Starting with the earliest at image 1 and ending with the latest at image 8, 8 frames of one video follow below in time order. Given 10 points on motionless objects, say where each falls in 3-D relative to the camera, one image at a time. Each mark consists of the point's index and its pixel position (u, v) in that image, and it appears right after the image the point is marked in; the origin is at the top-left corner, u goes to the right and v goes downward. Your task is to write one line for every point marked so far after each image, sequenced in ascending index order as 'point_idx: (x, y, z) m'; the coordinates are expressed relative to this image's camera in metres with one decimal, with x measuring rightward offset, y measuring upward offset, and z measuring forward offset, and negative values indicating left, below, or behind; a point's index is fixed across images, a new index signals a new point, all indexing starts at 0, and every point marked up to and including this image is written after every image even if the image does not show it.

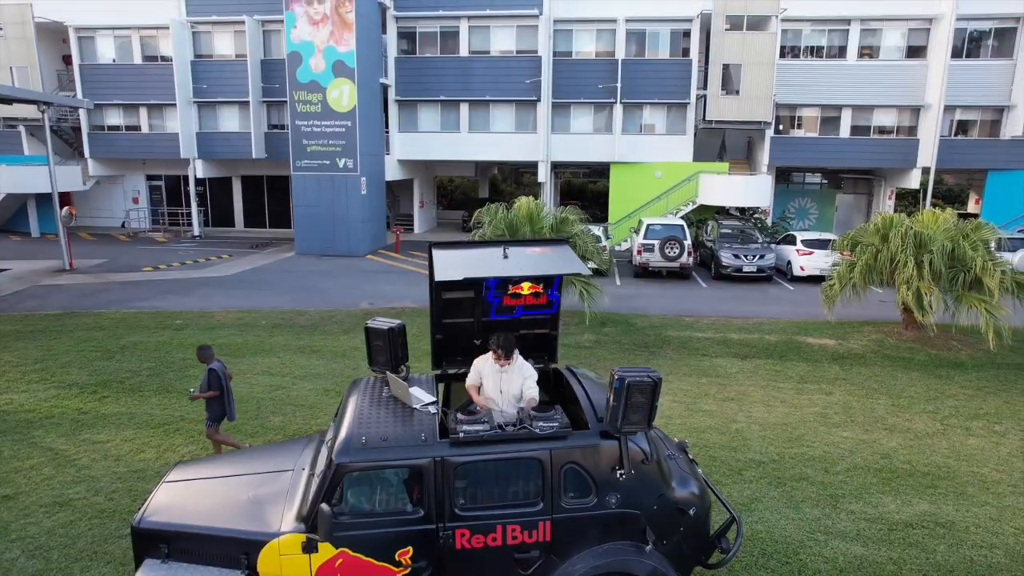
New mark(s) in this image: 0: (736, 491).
0: (+2.2, -2.0, +6.5) m
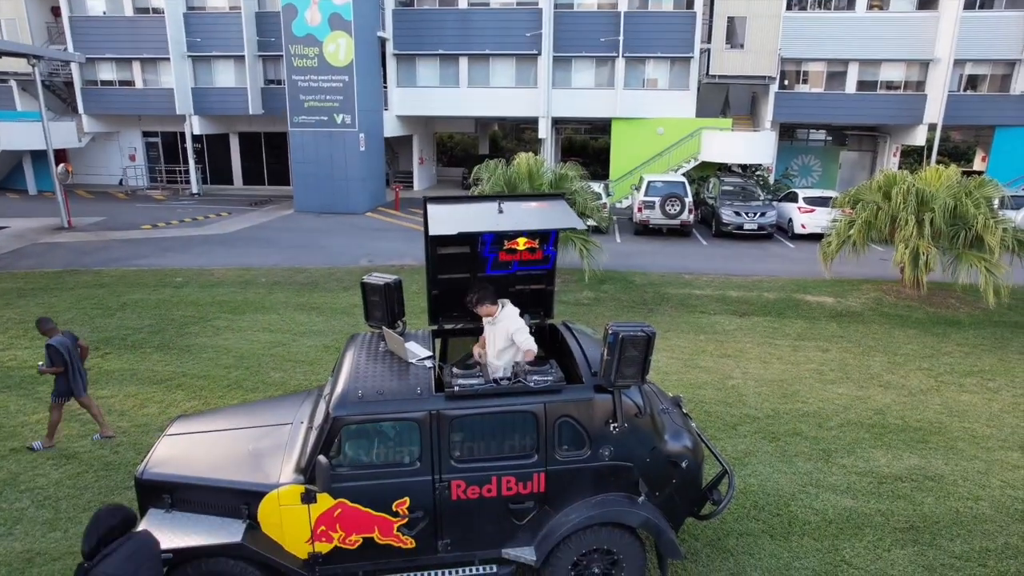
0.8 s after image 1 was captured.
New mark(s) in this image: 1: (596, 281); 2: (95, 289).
0: (+2.2, -1.6, +6.6) m
1: (+1.6, +0.1, +12.7) m
2: (-7.6, 0.0, +11.8) m
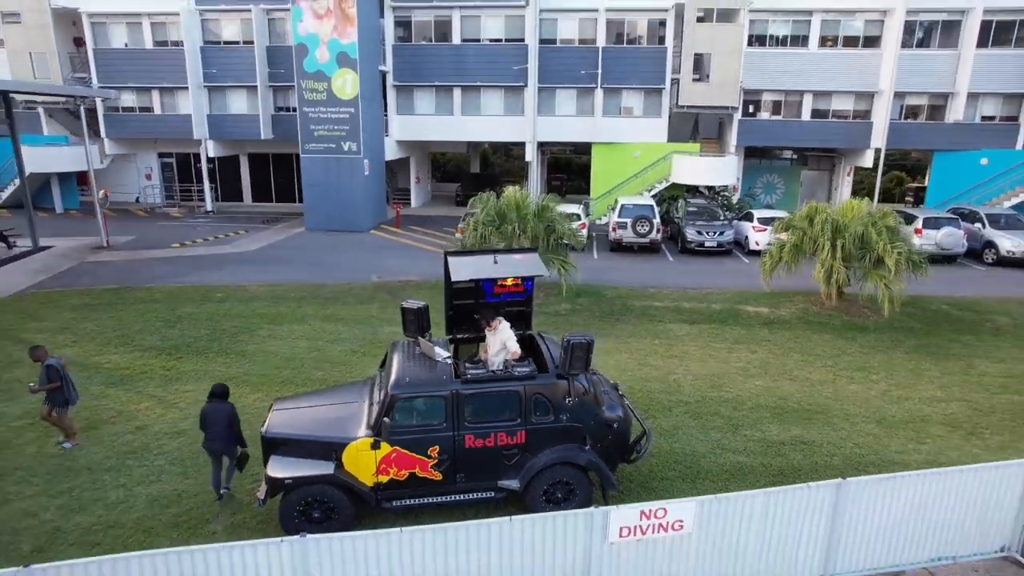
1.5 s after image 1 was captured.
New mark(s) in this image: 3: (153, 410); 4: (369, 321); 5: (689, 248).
0: (+2.1, -1.8, +8.9) m
1: (+1.4, -0.1, +15.1) m
2: (-7.8, -0.3, +14.0) m
3: (-5.0, -1.7, +9.1) m
4: (-2.9, -0.7, +13.2) m
5: (+5.4, +1.2, +19.6) m
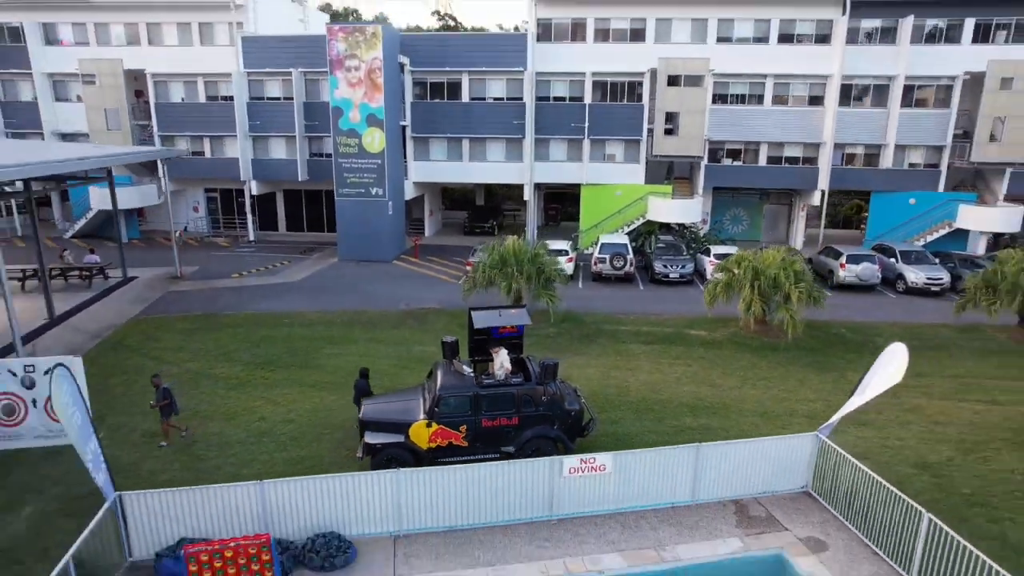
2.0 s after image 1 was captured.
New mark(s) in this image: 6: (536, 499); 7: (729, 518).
0: (+2.0, -2.6, +13.2) m
1: (+1.4, -0.9, +19.4) m
2: (-7.8, -1.1, +18.4) m
3: (-5.1, -2.5, +13.4) m
4: (-2.9, -1.5, +17.5) m
5: (+5.4, +0.4, +23.9) m
6: (+0.4, -3.2, +9.8) m
7: (+3.4, -3.6, +10.0) m
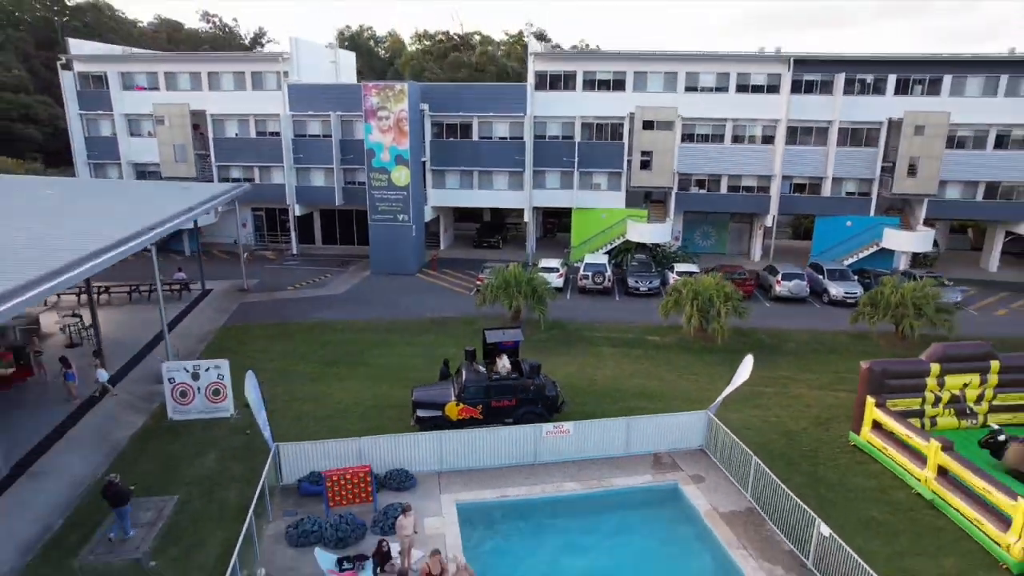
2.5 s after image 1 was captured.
0: (+2.0, -3.2, +19.1) m
1: (+1.4, -1.5, +25.2) m
2: (-7.8, -1.7, +24.3) m
3: (-5.1, -3.1, +19.3) m
4: (-2.9, -2.1, +23.4) m
5: (+5.5, -0.1, +29.7) m
6: (+0.3, -3.9, +15.7) m
7: (+3.3, -4.3, +15.9) m
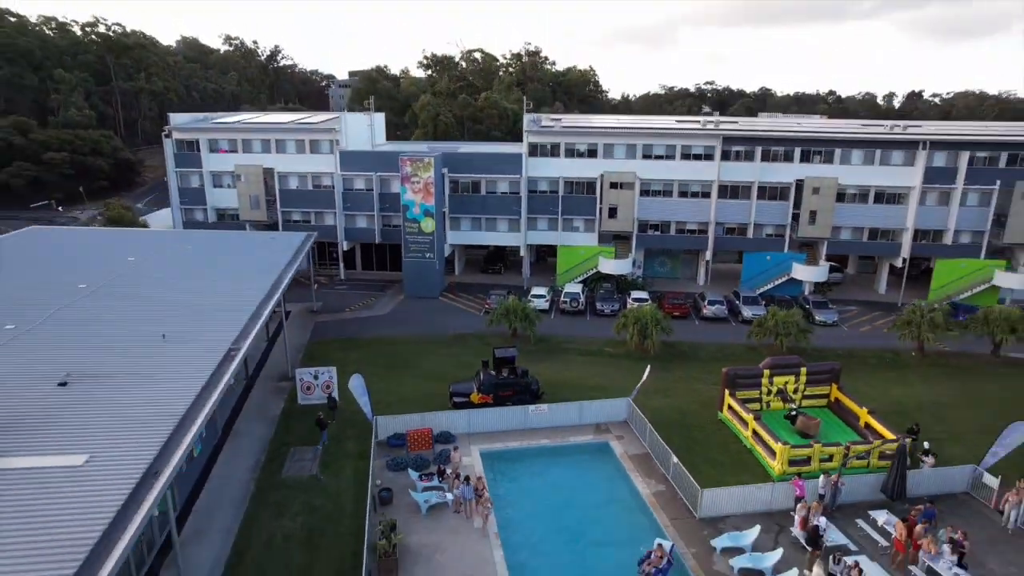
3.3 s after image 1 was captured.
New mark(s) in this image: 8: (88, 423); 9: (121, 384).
0: (+2.0, -4.7, +29.7) m
1: (+1.4, -2.9, +35.8) m
2: (-7.8, -3.1, +34.9) m
3: (-5.1, -4.6, +30.0) m
4: (-2.9, -3.5, +34.0) m
5: (+5.4, -1.5, +40.3) m
6: (+0.3, -5.4, +26.3) m
7: (+3.3, -5.8, +26.5) m
8: (-10.5, -3.4, +15.8) m
9: (-11.0, -2.7, +18.2) m
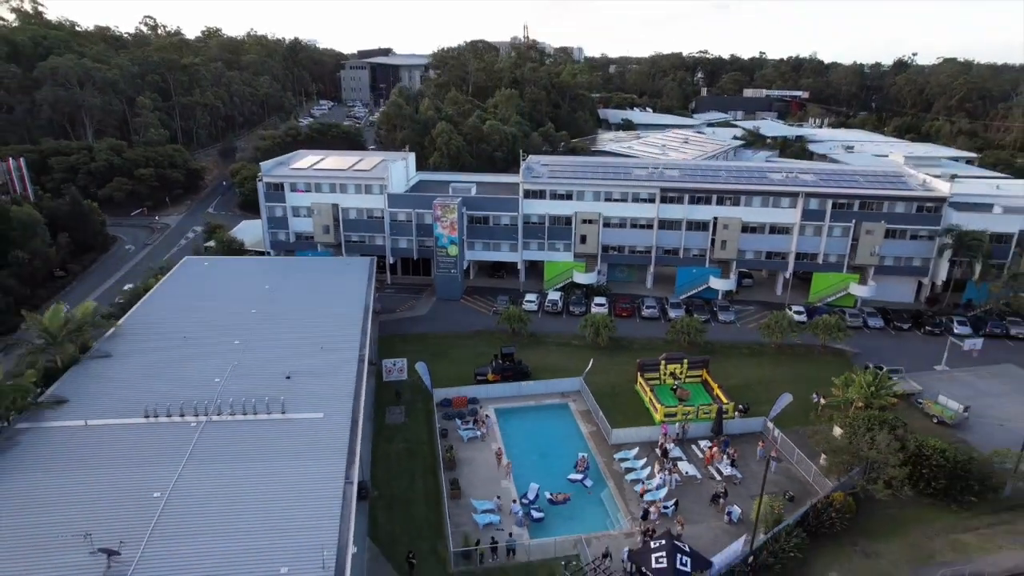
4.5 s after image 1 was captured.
0: (+2.0, -6.2, +48.0) m
1: (+1.4, -3.9, +54.0) m
2: (-7.8, -4.2, +53.0) m
3: (-5.1, -6.0, +48.2) m
4: (-2.9, -4.6, +52.2) m
5: (+5.4, -2.2, +58.3) m
6: (+0.3, -7.1, +44.7) m
7: (+3.3, -7.5, +44.9) m
8: (-10.5, -5.8, +34.0) m
9: (-11.0, -5.0, +36.4) m
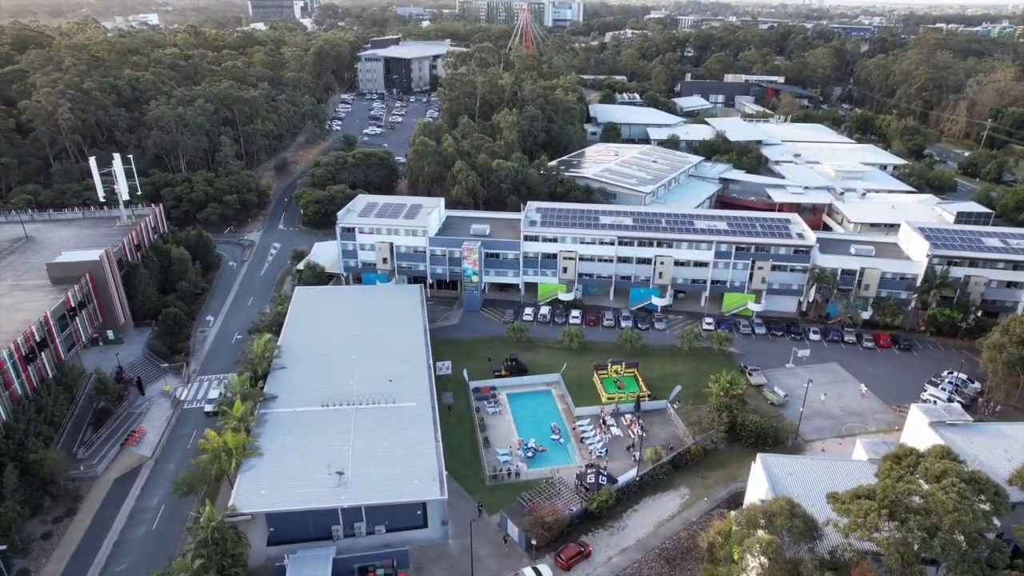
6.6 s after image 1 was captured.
0: (+2.5, -9.2, +75.5) m
1: (+1.9, -6.5, +81.2) m
2: (-7.4, -6.8, +80.3) m
3: (-4.6, -9.1, +75.7) m
4: (-2.5, -7.4, +79.5) m
5: (+5.9, -4.4, +85.4) m
6: (+0.8, -10.5, +72.2) m
7: (+3.8, -10.8, +72.5) m
8: (-9.9, -10.1, +61.5) m
9: (-10.4, -9.1, +63.7) m
